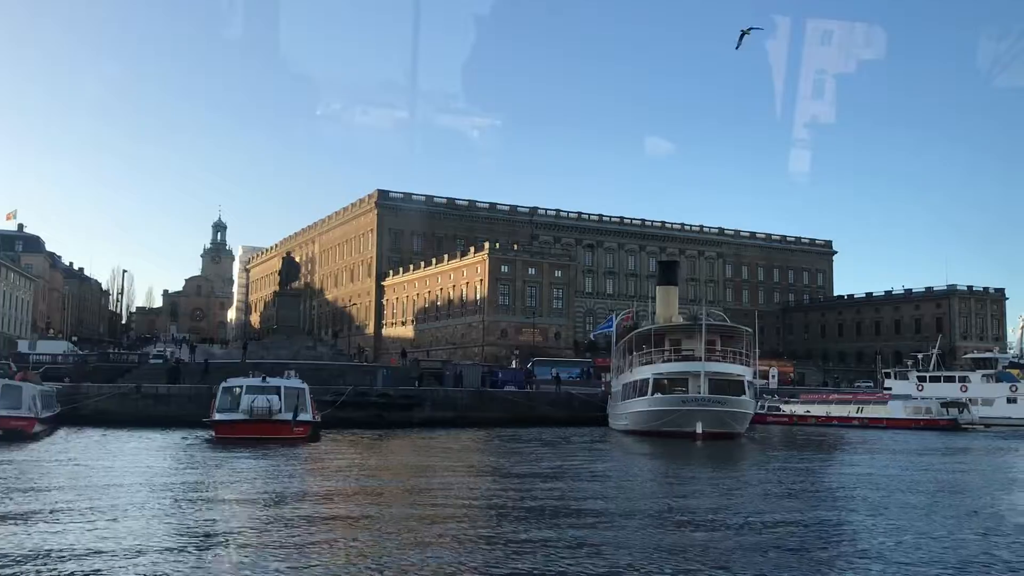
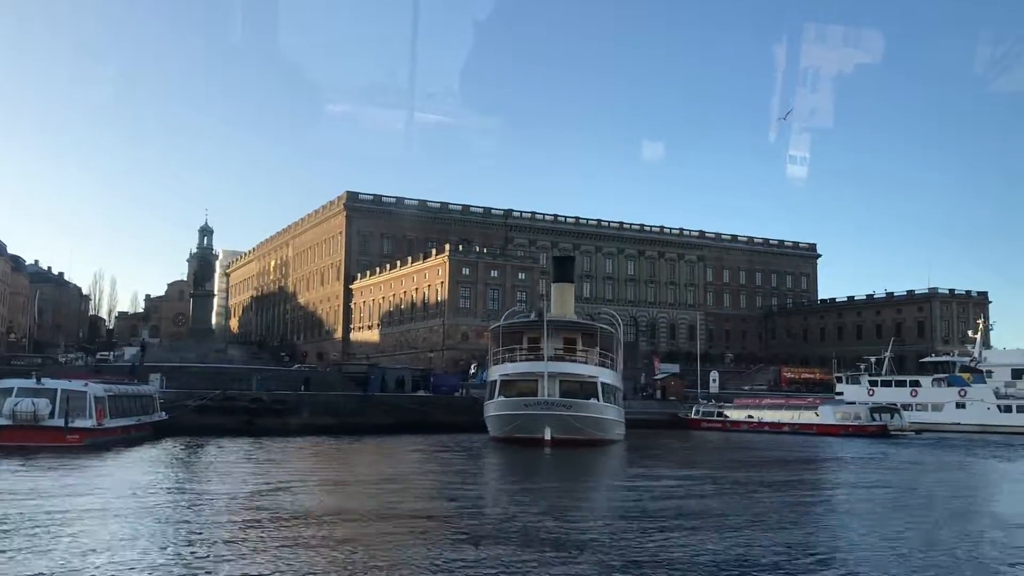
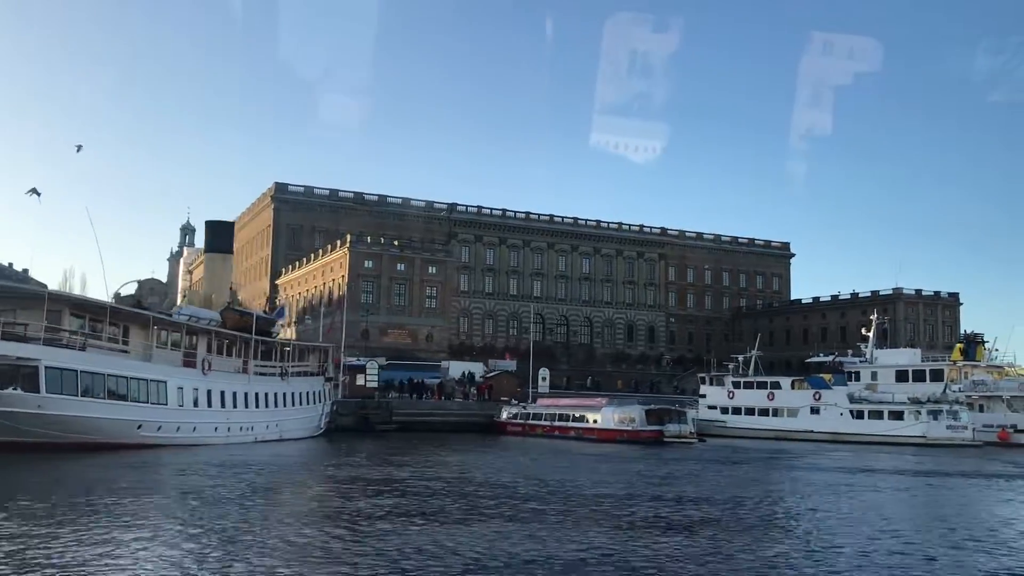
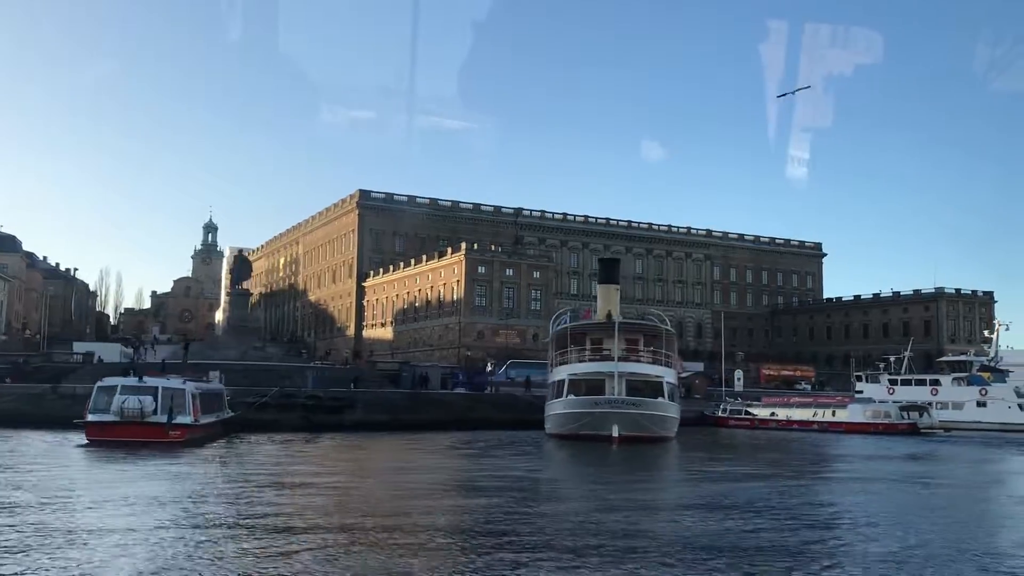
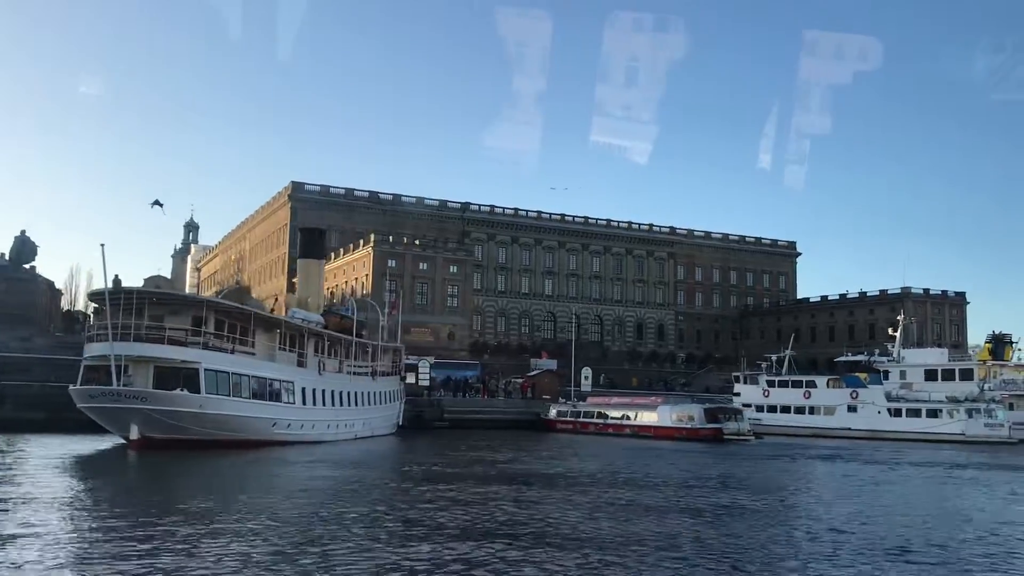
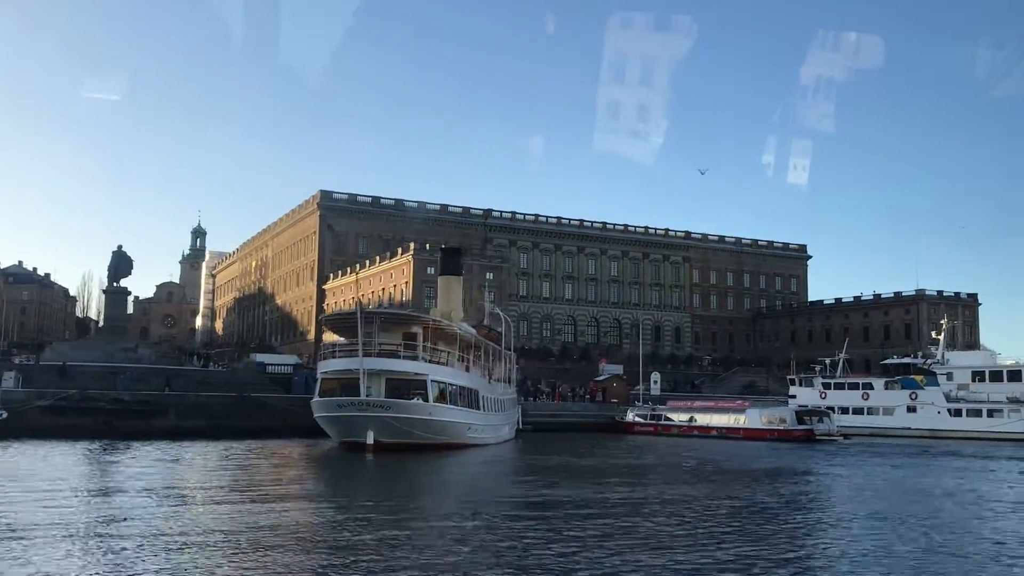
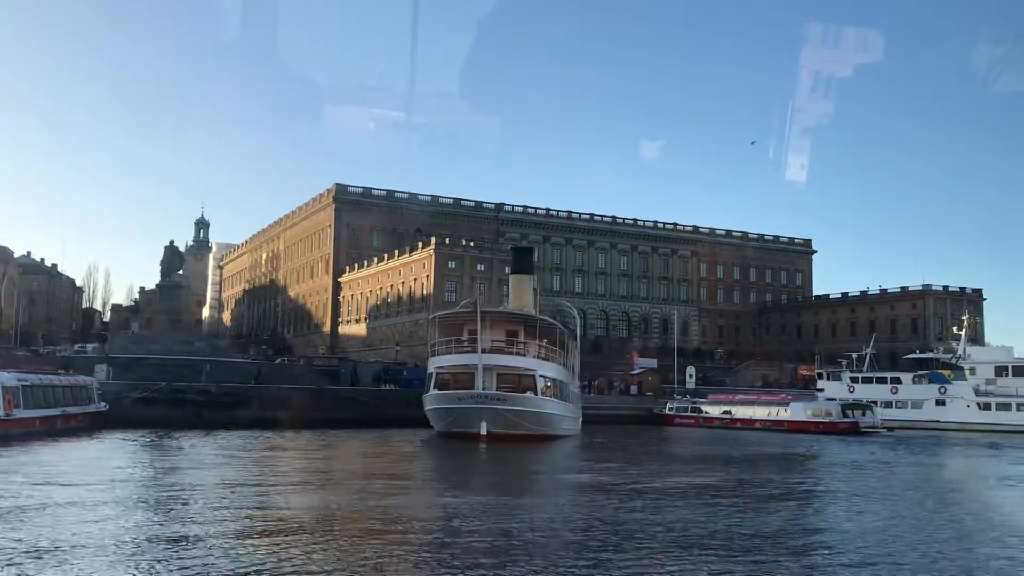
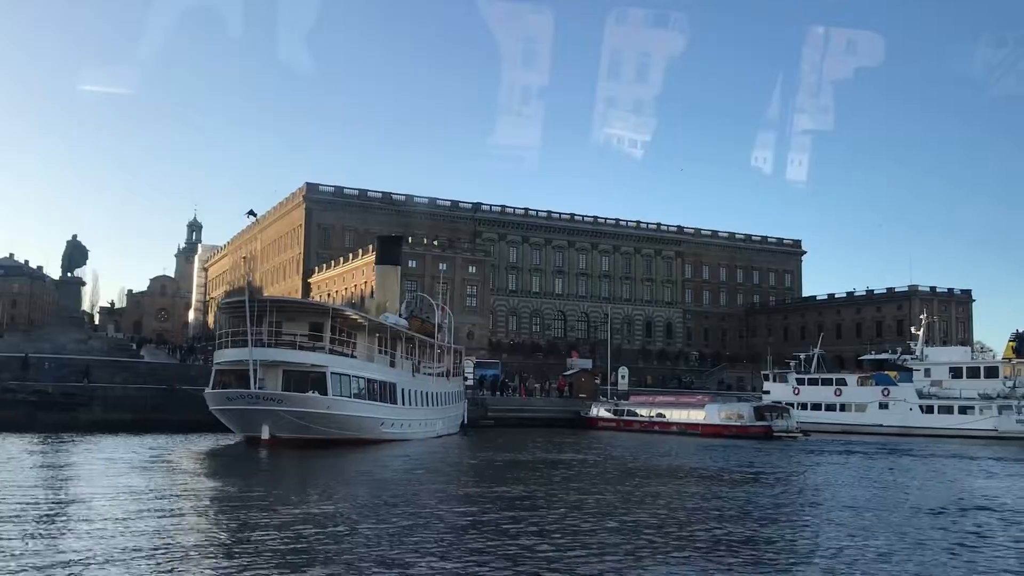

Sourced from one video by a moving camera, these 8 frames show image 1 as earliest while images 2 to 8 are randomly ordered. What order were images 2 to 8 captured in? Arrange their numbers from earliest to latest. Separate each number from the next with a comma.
4, 2, 7, 6, 8, 5, 3
